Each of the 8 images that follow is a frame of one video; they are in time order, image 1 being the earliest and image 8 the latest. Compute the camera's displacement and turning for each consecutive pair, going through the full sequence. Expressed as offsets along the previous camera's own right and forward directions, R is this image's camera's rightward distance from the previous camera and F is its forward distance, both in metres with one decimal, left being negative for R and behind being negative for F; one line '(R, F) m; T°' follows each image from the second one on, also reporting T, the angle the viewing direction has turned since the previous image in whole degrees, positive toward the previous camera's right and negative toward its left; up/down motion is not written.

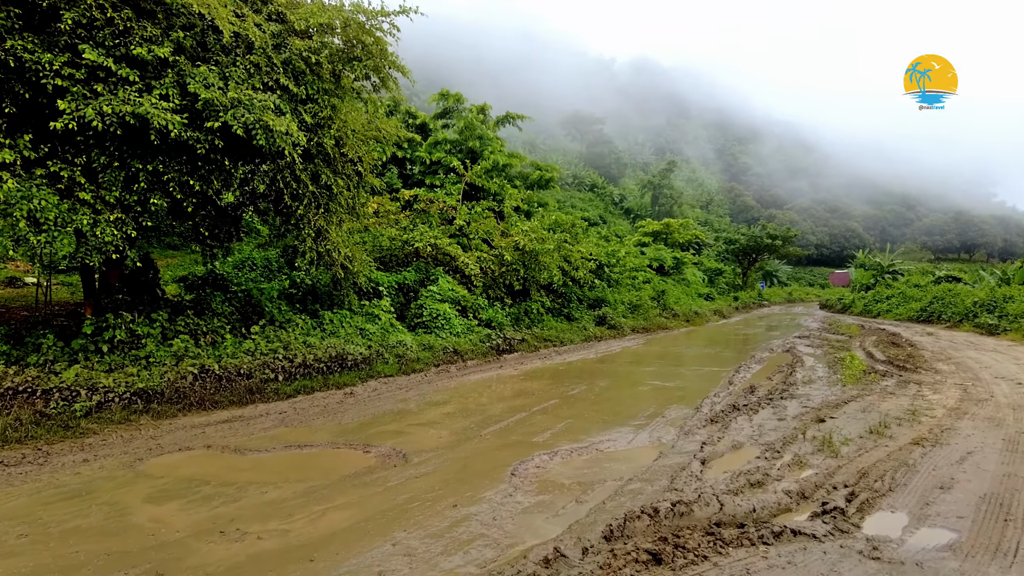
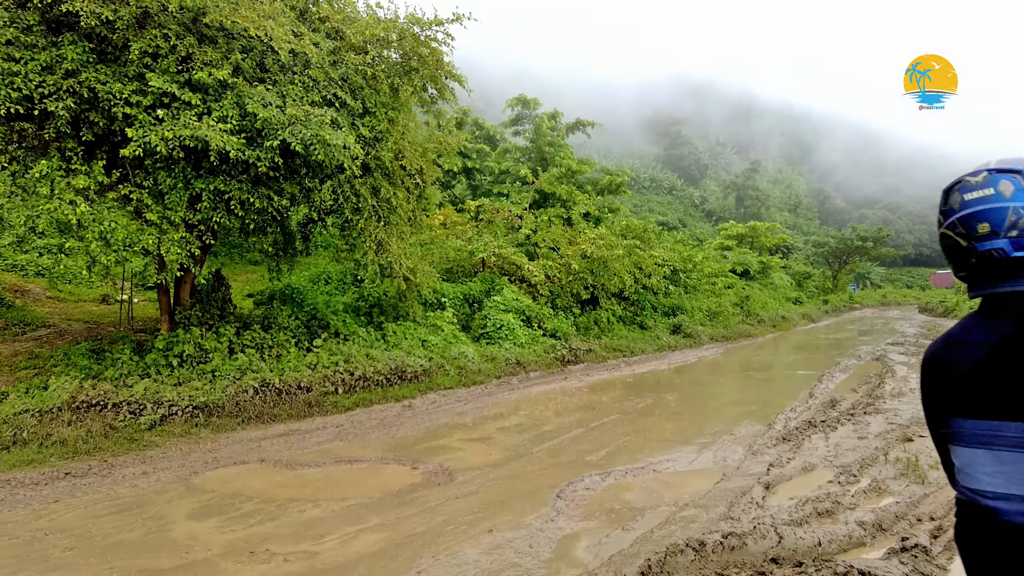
(+0.2, +0.2) m; -7°
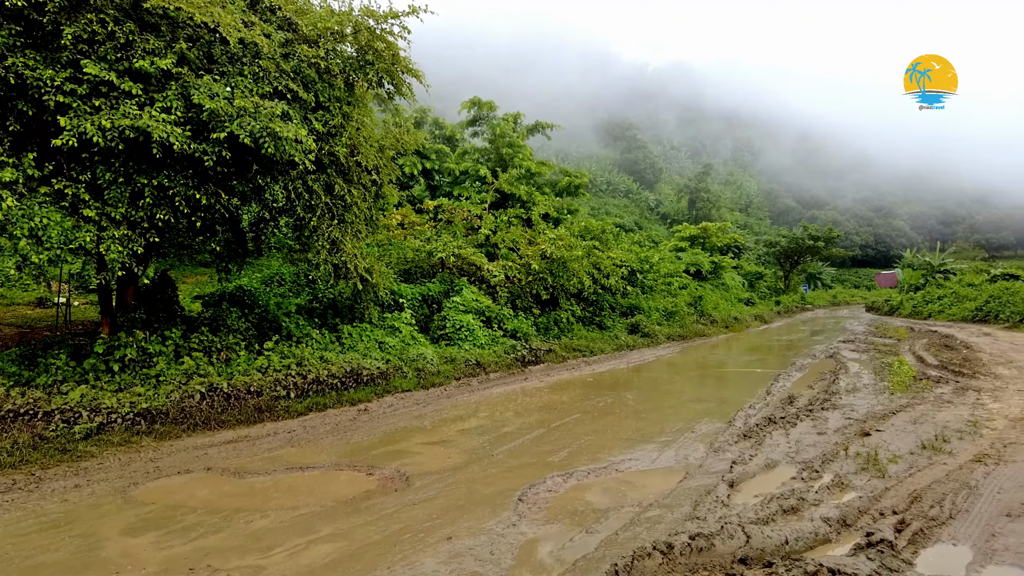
(0.0, +0.1) m; +4°
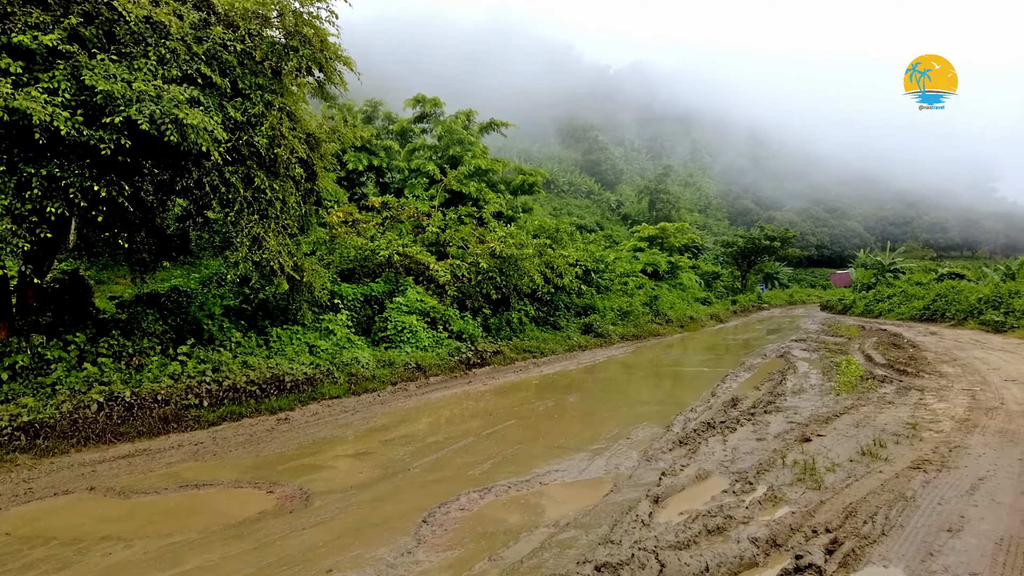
(+0.3, +0.4) m; +3°
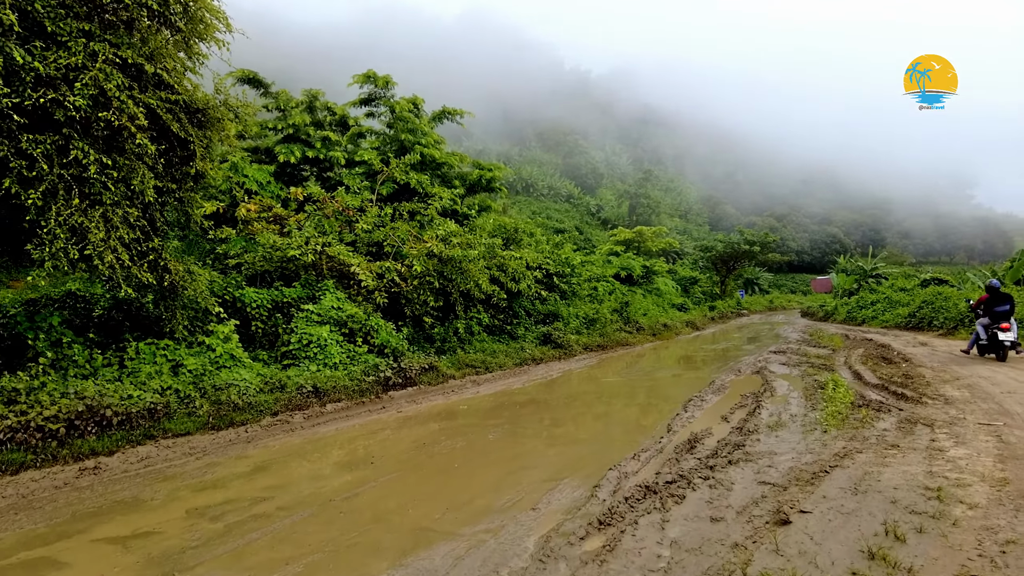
(+0.7, +1.6) m; +1°
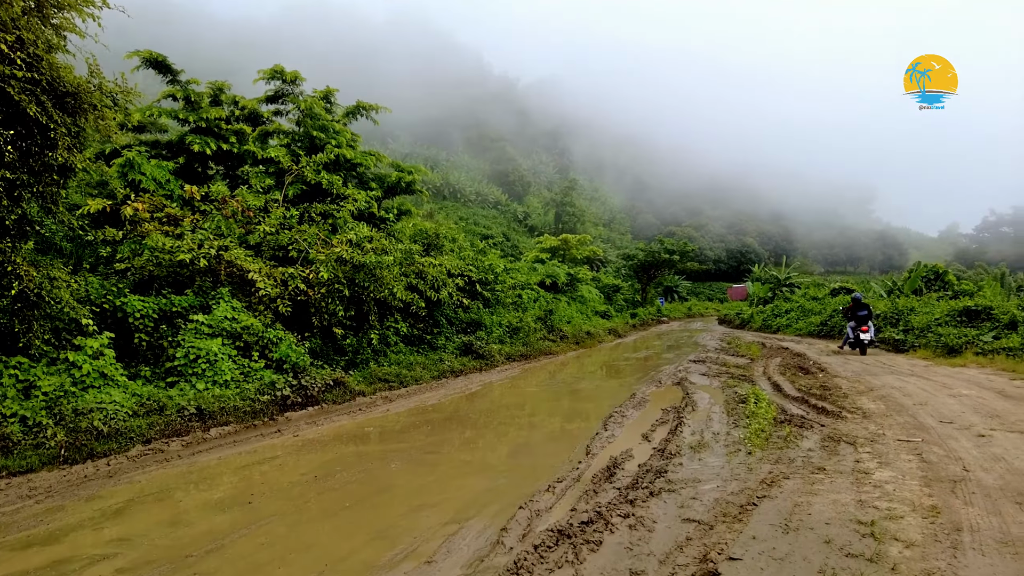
(+0.2, +0.5) m; +6°
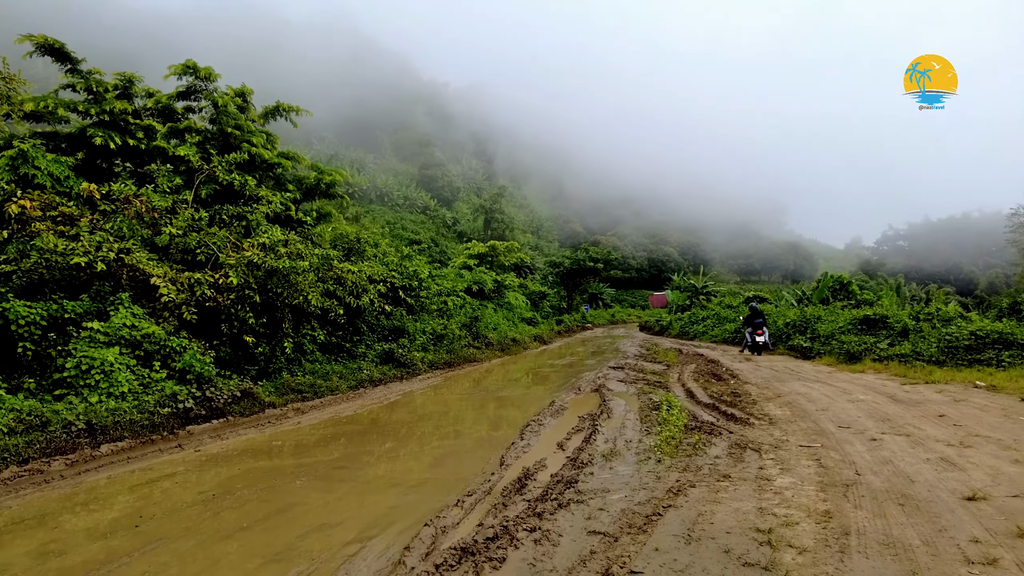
(+0.1, +0.1) m; +6°
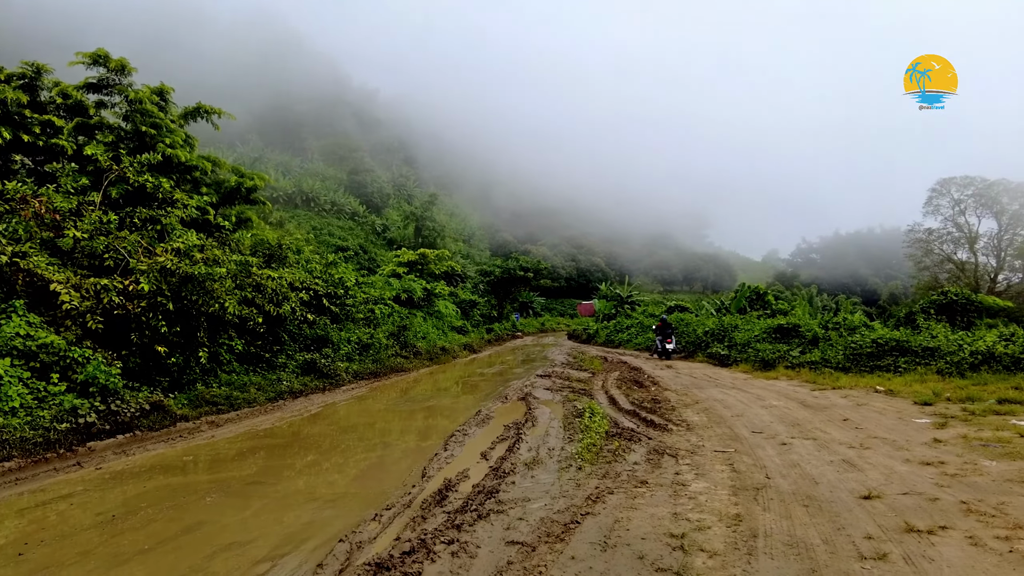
(+0.1, 0.0) m; +6°
